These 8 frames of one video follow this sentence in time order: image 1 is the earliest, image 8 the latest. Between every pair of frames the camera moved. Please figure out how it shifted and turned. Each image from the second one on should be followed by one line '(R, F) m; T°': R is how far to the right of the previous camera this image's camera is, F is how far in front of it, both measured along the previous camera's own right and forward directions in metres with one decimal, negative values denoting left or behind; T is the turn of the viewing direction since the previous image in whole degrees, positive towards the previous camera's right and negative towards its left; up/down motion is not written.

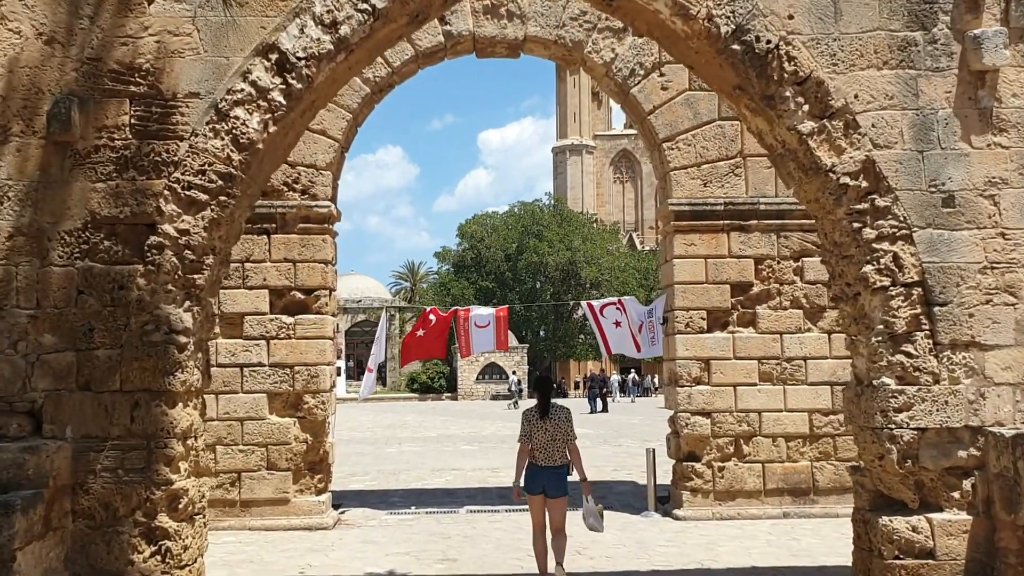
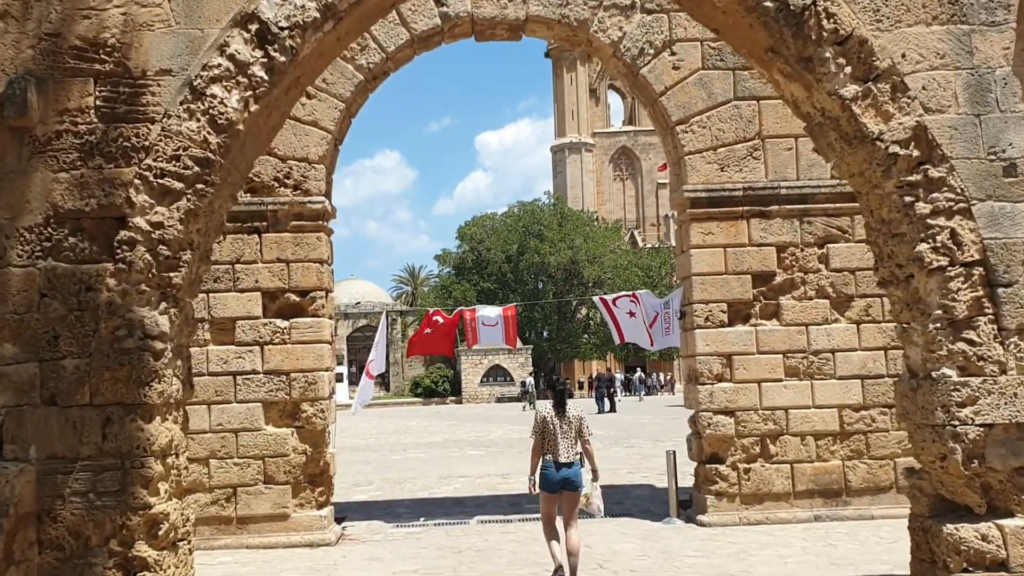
(-0.1, +0.7) m; 0°
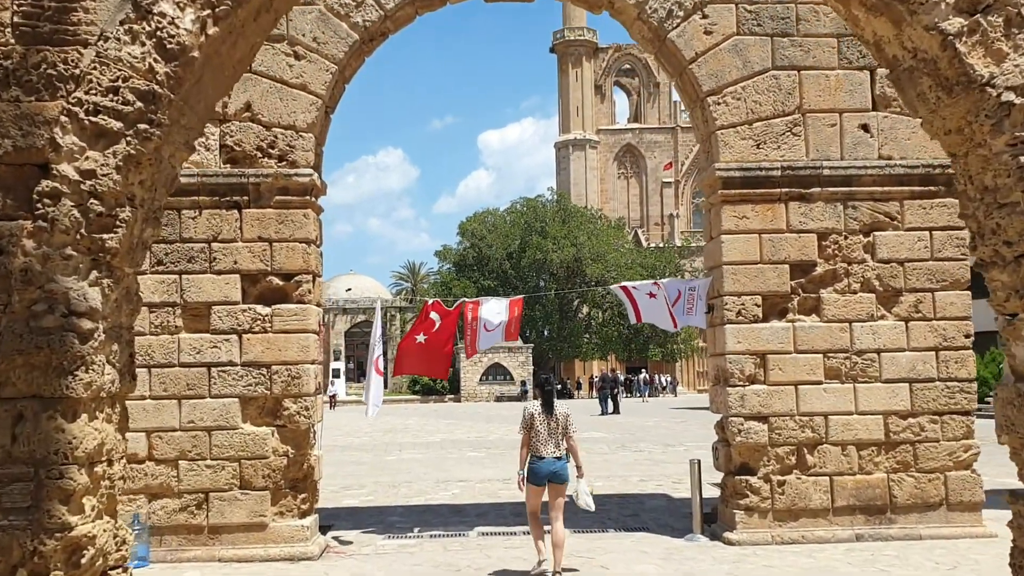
(-0.1, +1.1) m; 0°
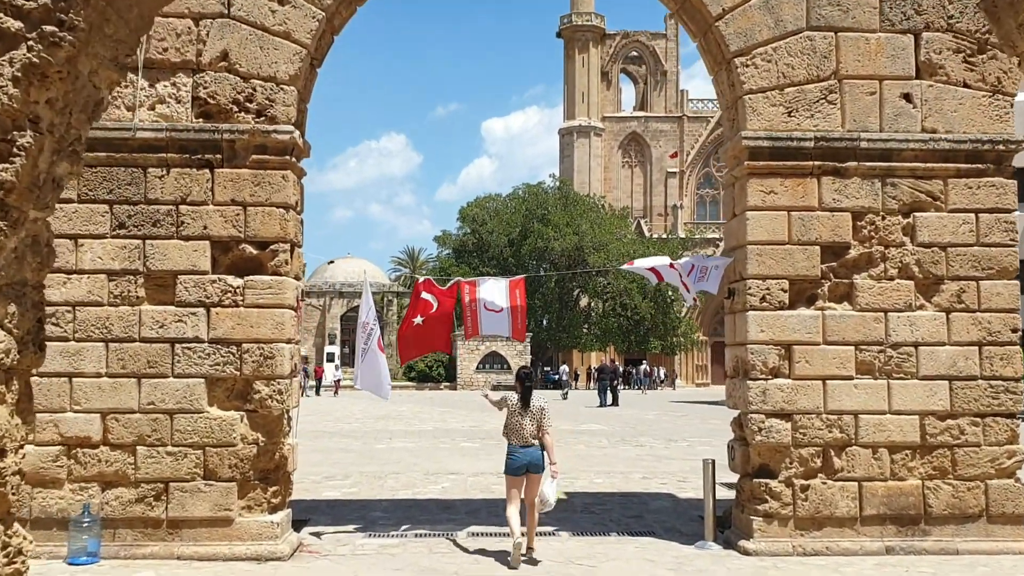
(0.0, +0.9) m; 0°
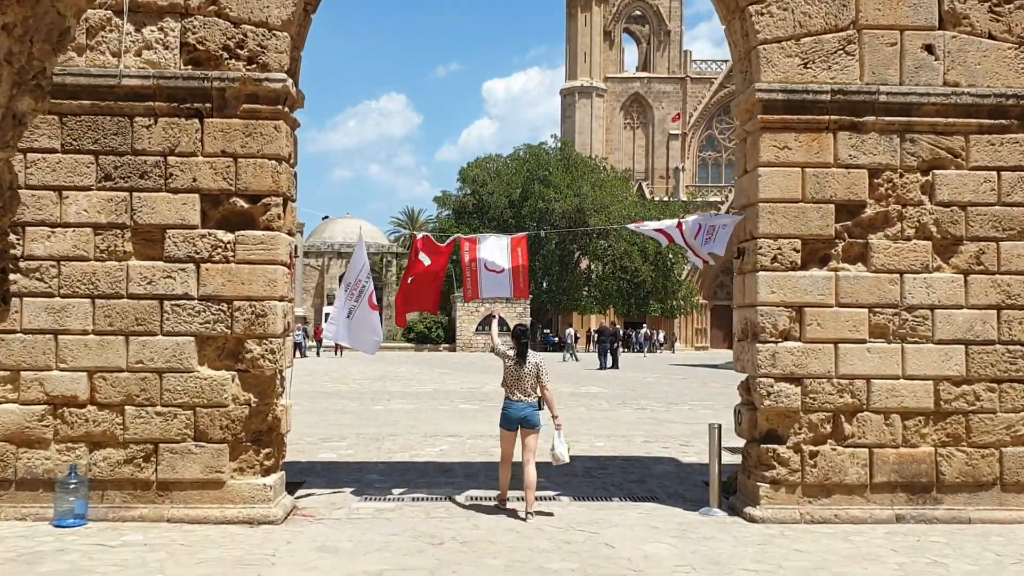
(0.0, +0.3) m; 0°
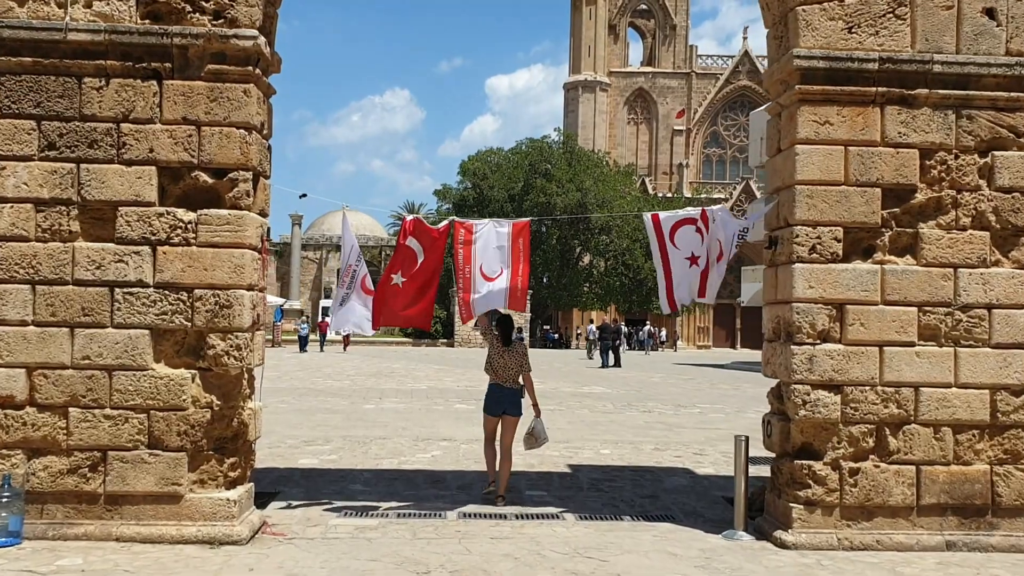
(0.0, +1.0) m; 0°
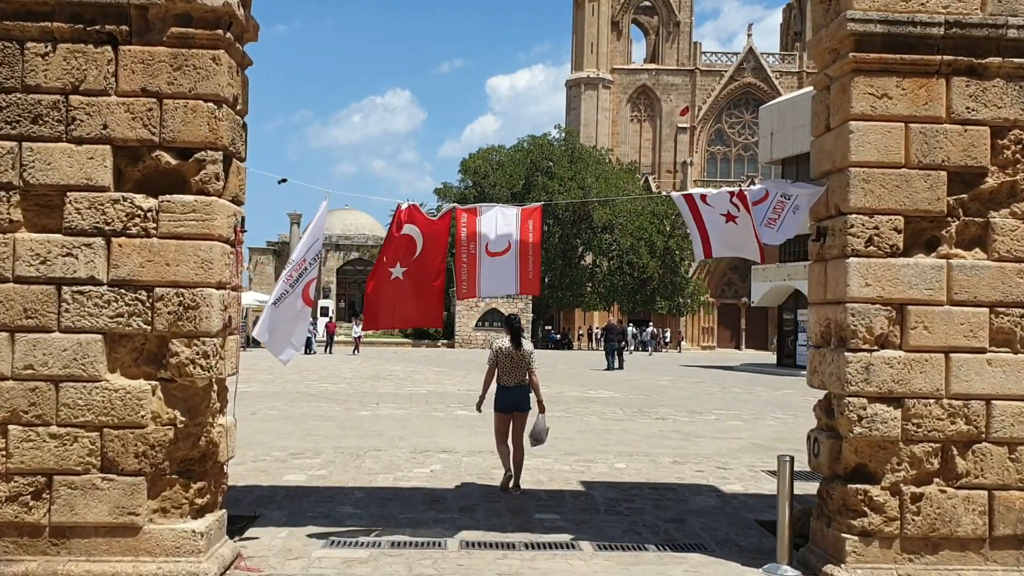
(-0.1, +0.9) m; 0°
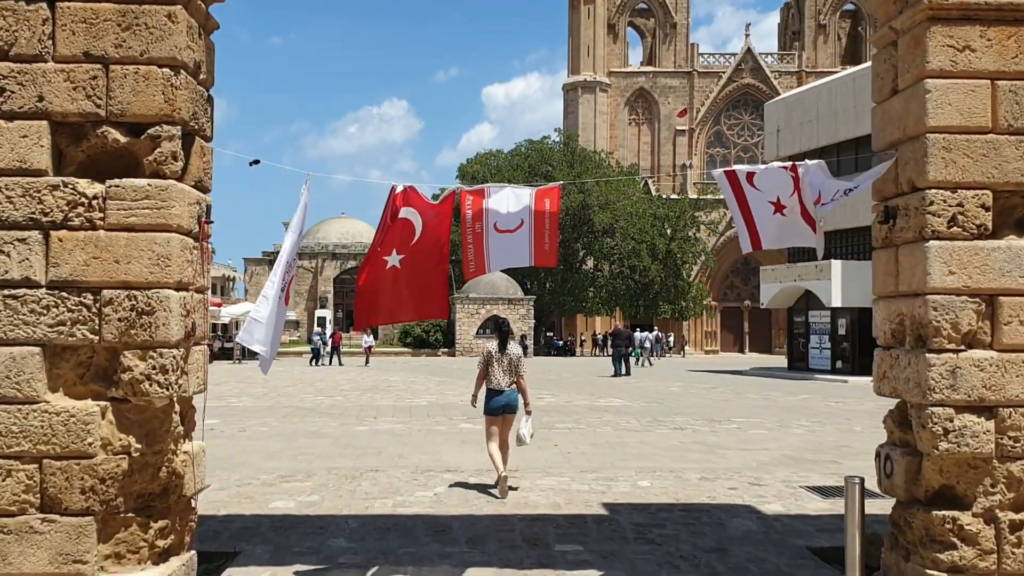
(-0.1, +1.0) m; 0°
